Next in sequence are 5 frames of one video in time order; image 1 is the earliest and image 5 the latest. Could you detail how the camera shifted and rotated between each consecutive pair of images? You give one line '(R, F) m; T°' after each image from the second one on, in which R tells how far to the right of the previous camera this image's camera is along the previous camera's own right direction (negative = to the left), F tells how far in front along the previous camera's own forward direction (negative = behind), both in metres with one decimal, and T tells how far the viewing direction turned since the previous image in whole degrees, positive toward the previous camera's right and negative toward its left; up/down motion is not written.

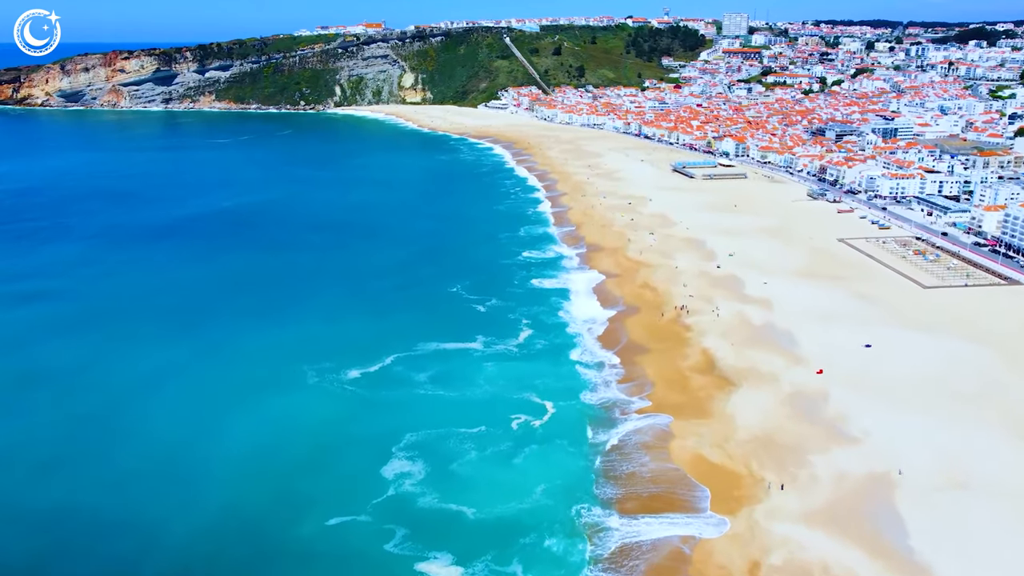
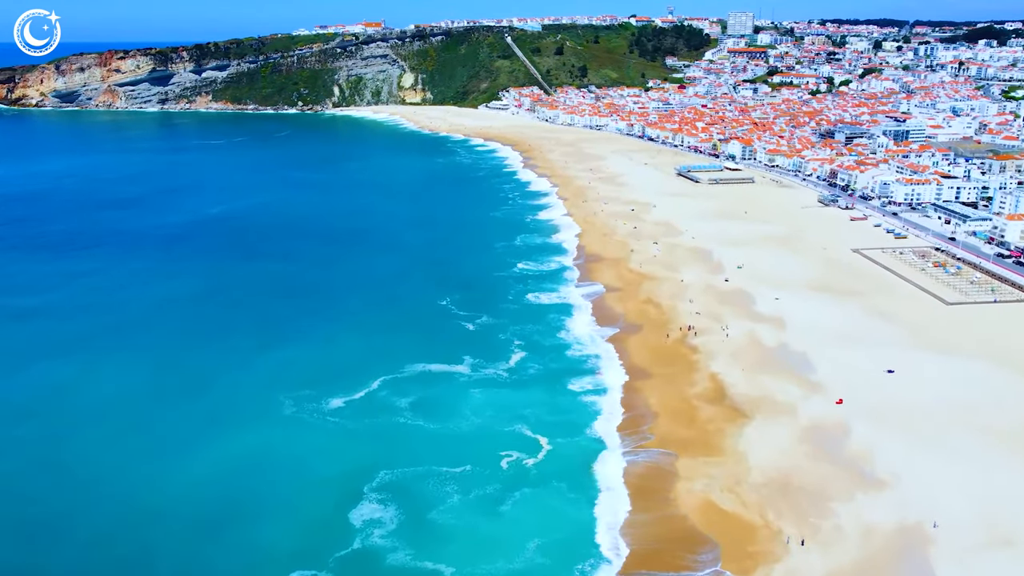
(+0.5, +2.6) m; 0°
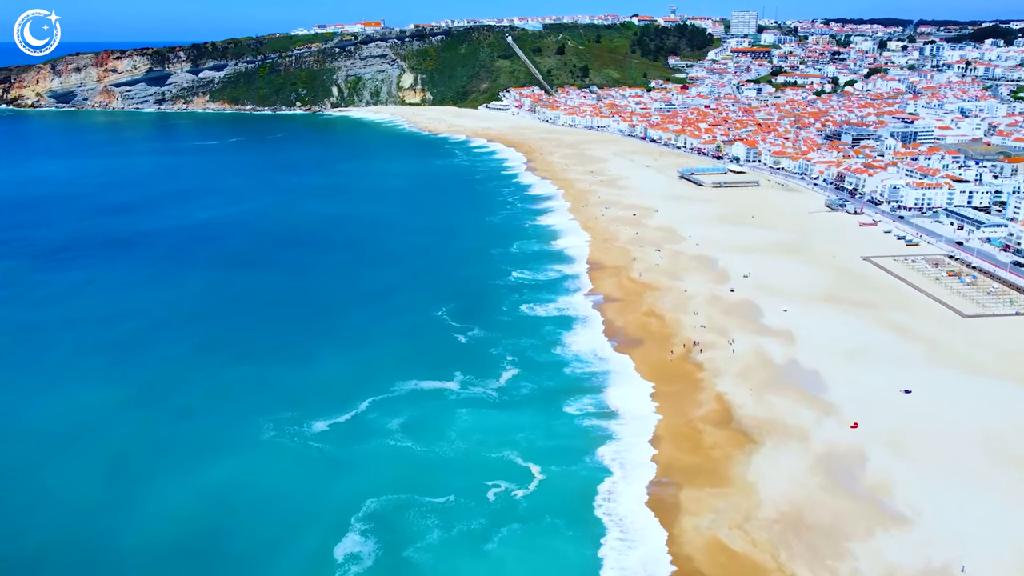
(+0.3, +1.8) m; 0°
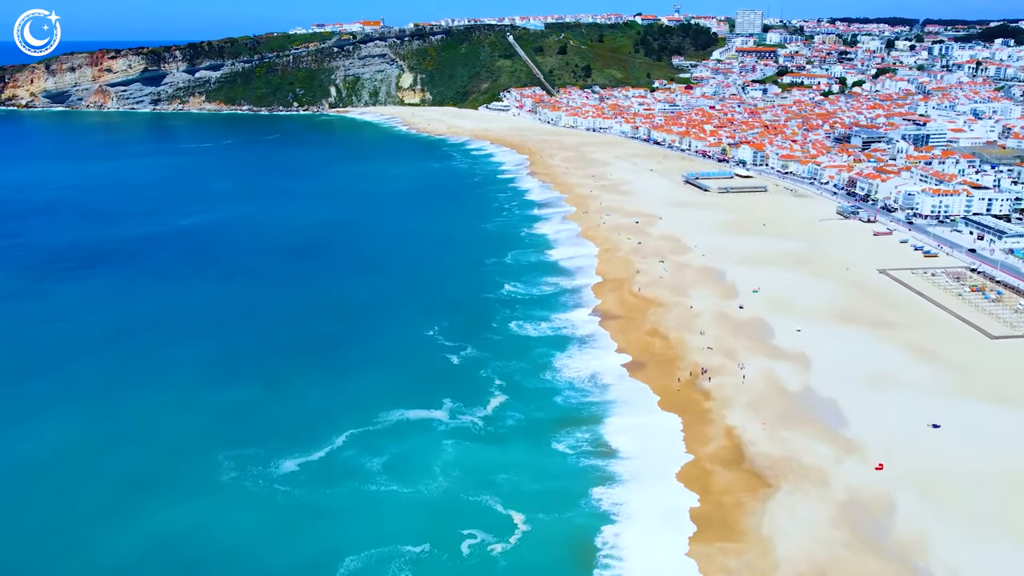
(+0.5, +2.6) m; 0°
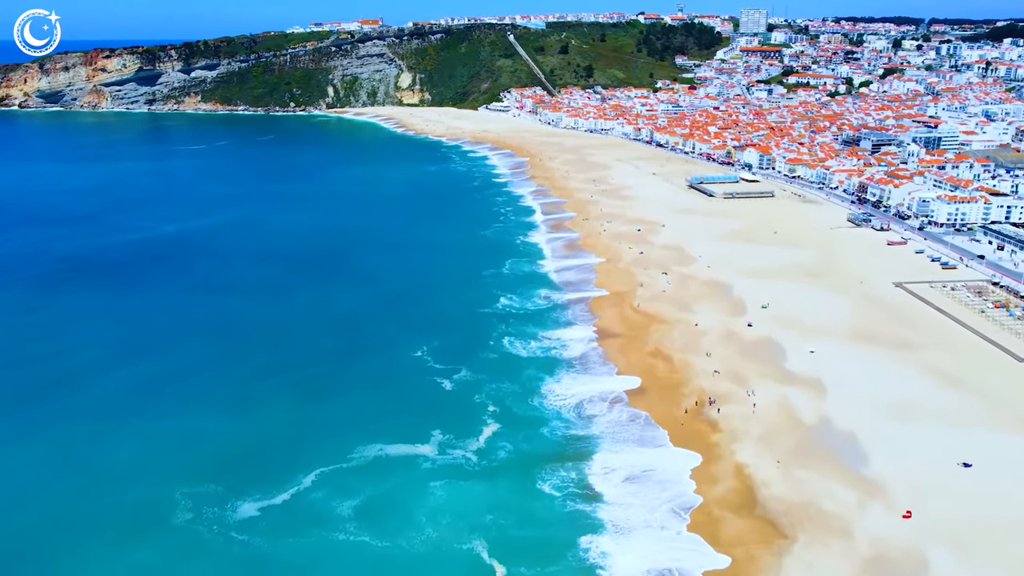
(+0.5, +2.4) m; 0°
